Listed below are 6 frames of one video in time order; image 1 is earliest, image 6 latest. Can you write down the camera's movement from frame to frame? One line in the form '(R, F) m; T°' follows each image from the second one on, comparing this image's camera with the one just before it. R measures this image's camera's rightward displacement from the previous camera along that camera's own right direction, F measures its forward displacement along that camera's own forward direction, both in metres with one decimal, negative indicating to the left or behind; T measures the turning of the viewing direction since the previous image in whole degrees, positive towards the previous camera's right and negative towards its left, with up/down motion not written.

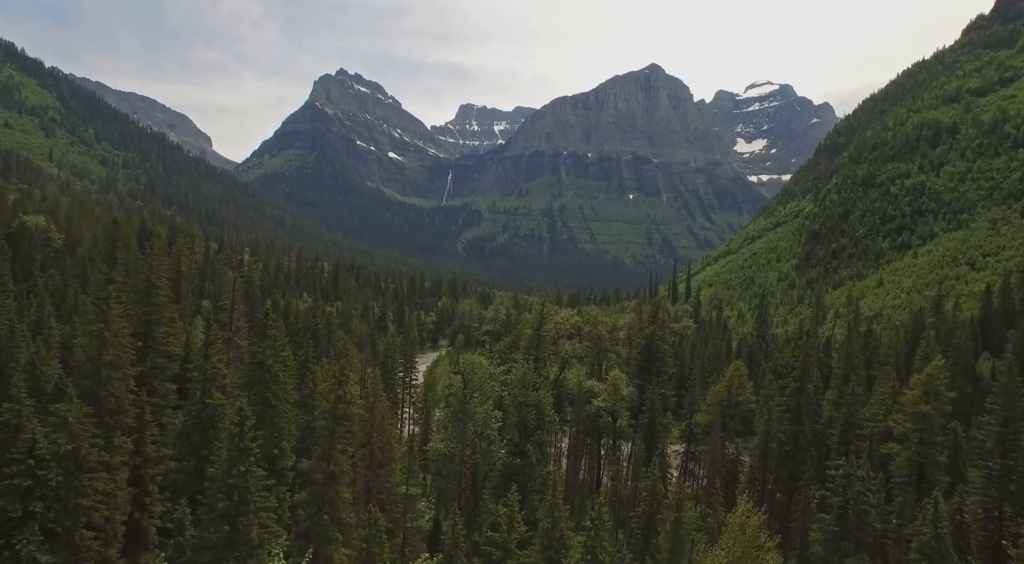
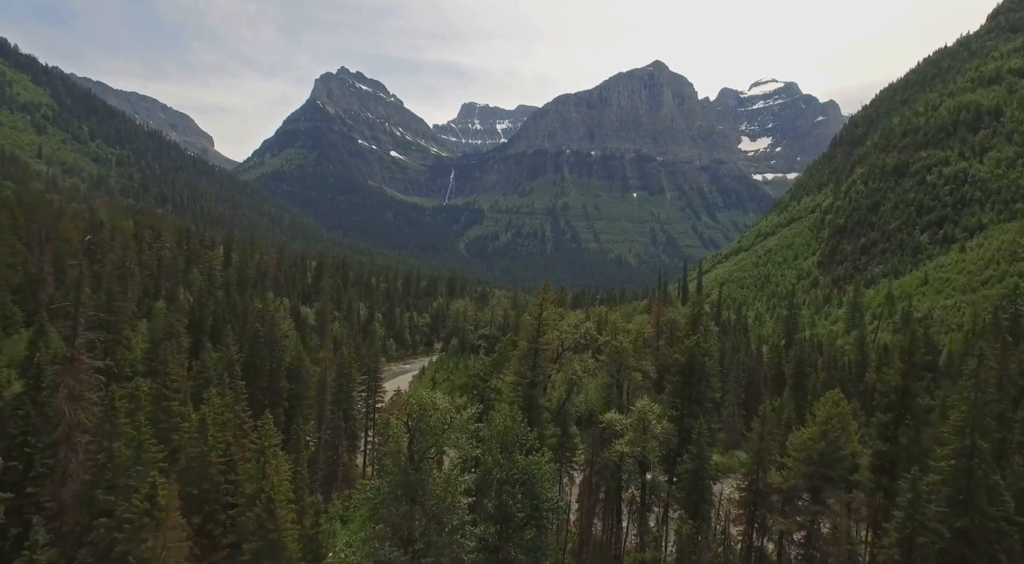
(+1.0, +16.7) m; 0°
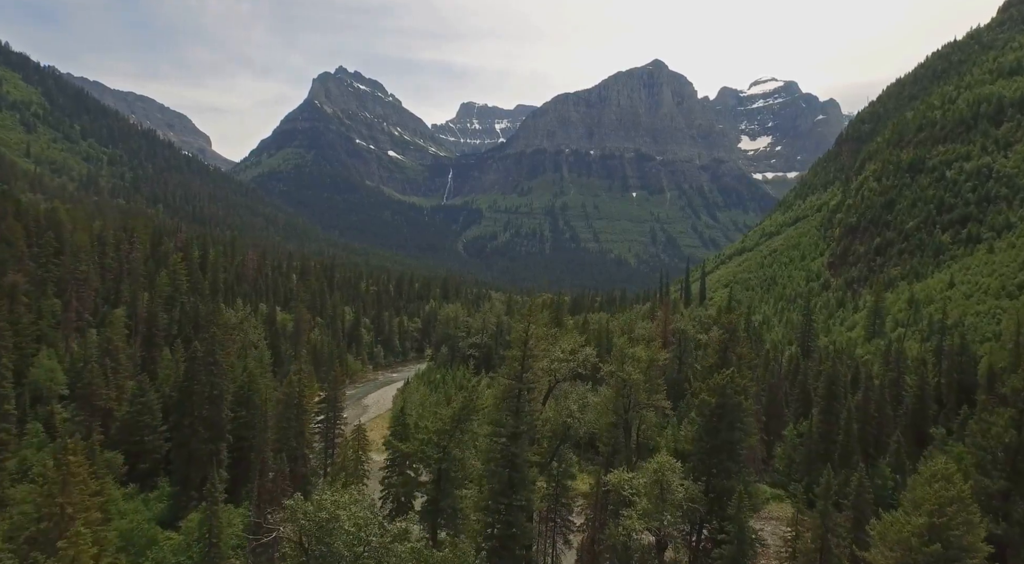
(+1.1, +10.1) m; 0°
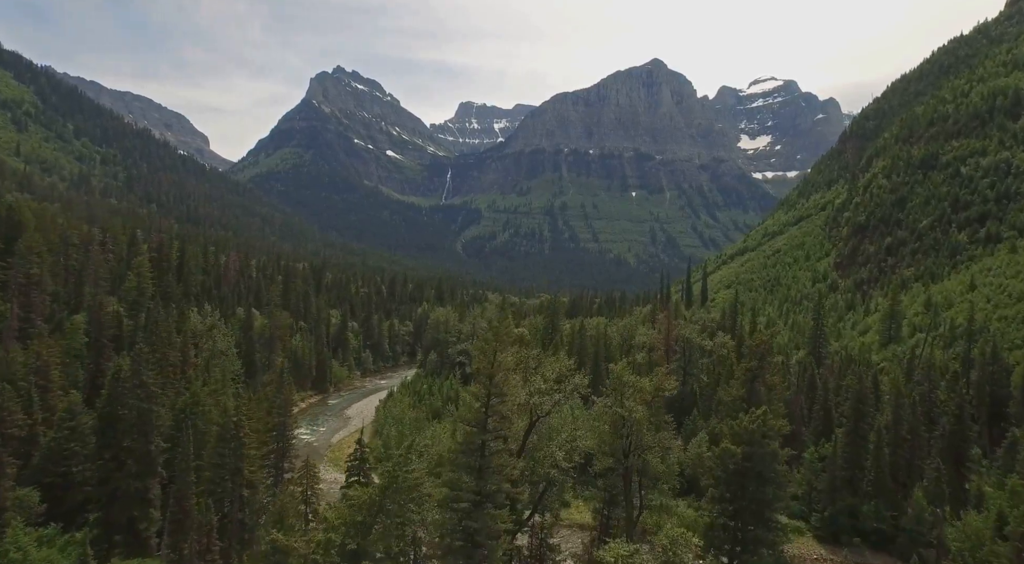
(+1.3, +7.8) m; 0°
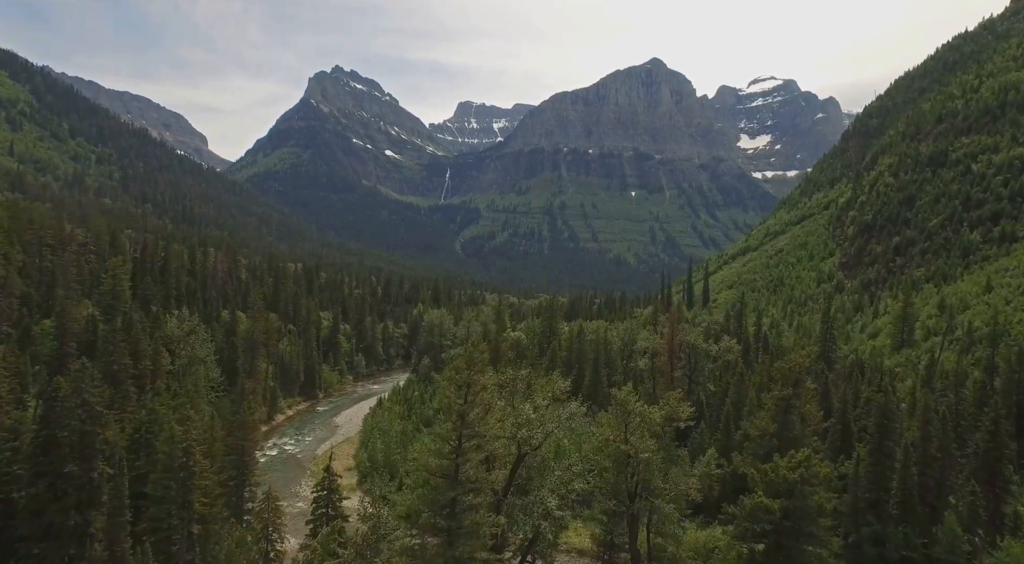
(+0.6, +5.0) m; 0°
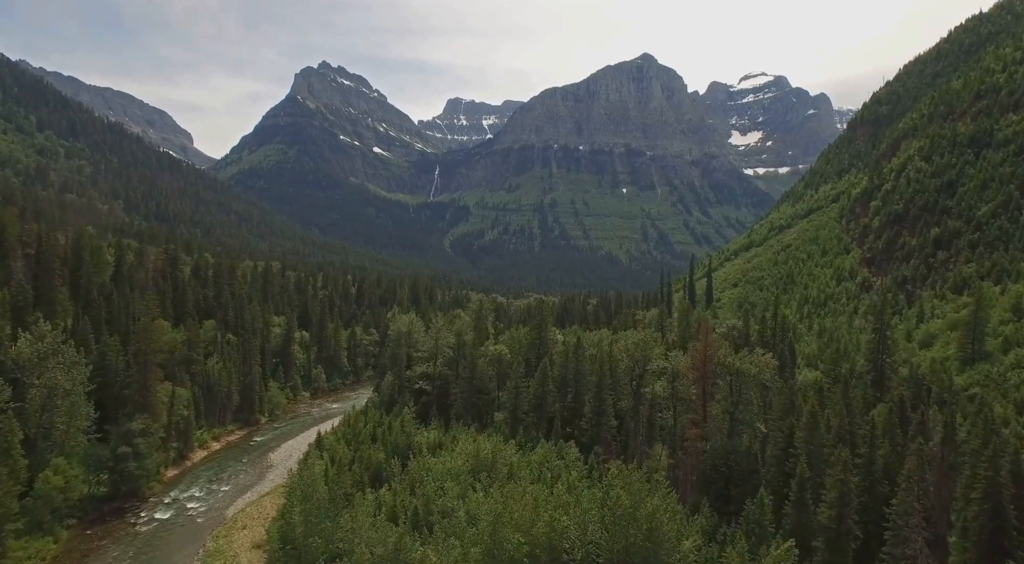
(+1.4, +22.3) m; +1°
